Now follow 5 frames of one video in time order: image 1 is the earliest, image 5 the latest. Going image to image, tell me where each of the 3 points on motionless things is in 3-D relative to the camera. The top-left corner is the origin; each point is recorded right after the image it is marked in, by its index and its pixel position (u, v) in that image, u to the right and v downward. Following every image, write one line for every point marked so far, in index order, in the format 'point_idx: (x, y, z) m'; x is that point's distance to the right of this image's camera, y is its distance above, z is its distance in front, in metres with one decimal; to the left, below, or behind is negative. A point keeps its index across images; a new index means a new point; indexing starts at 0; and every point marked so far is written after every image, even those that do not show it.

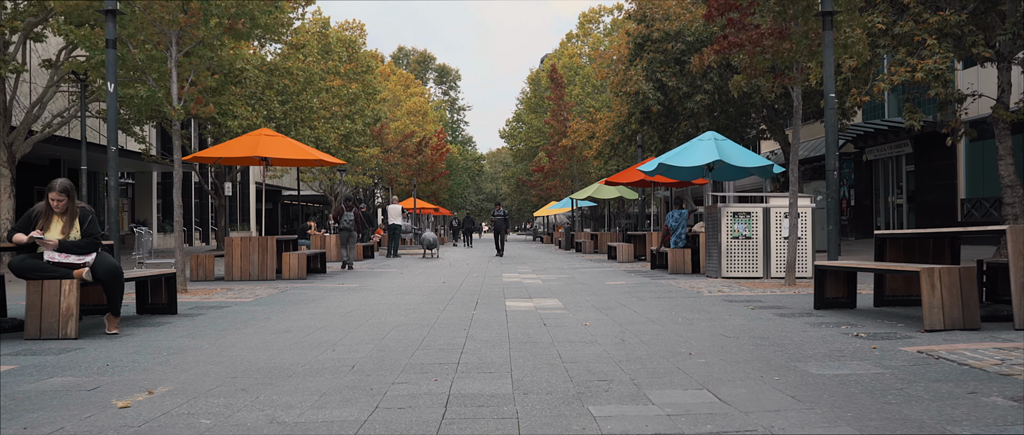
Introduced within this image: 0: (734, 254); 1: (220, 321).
0: (+3.9, -0.7, +14.1) m
1: (-3.2, -1.1, +8.6) m
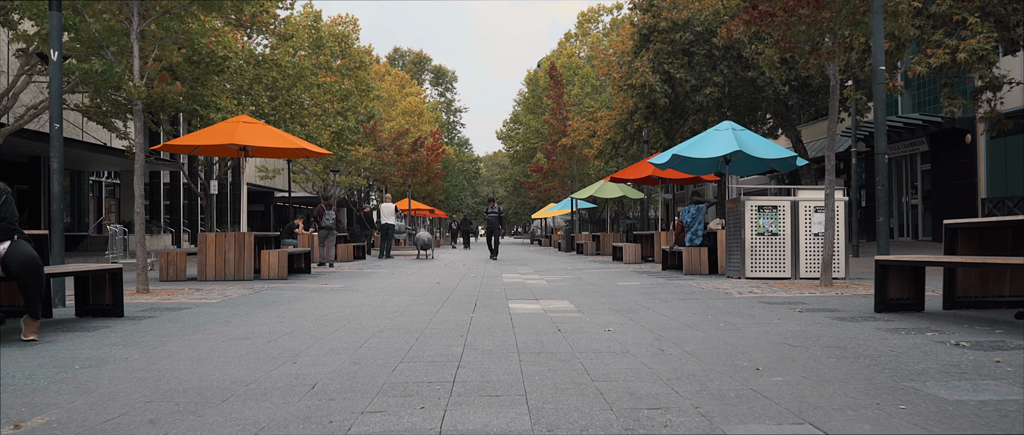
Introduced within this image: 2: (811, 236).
0: (+4.0, -0.6, +12.8) m
1: (-3.1, -1.0, +7.2) m
2: (+4.8, -0.3, +12.7) m
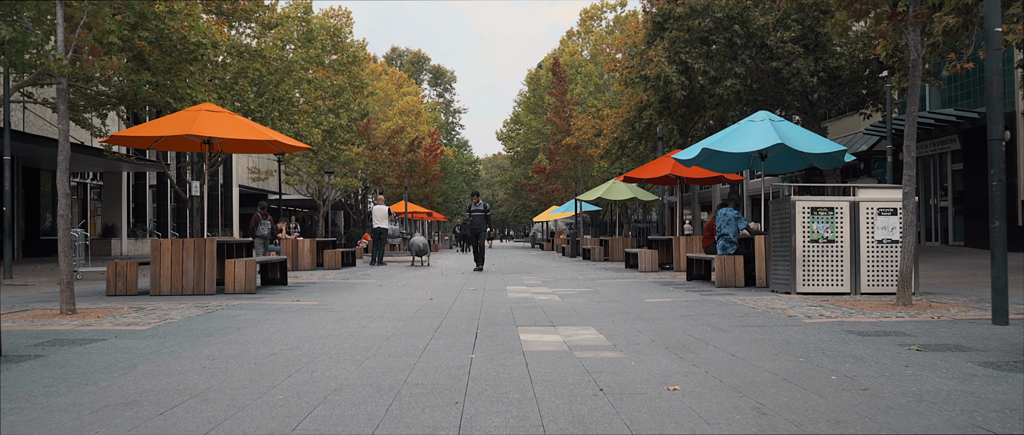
0: (+4.1, -0.6, +10.7) m
1: (-3.0, -1.0, +5.2) m
2: (+4.9, -0.4, +10.7) m
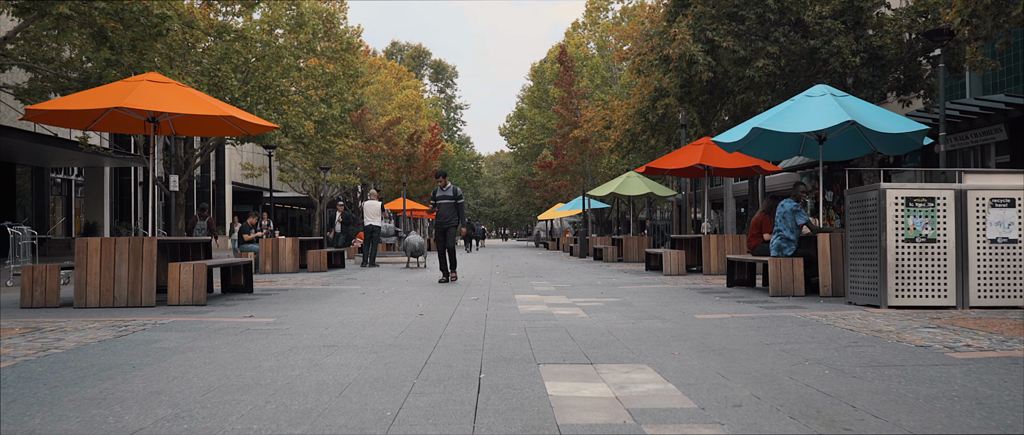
0: (+4.2, -0.5, +8.4) m
1: (-2.9, -0.9, +2.9) m
2: (+5.0, -0.3, +8.4) m
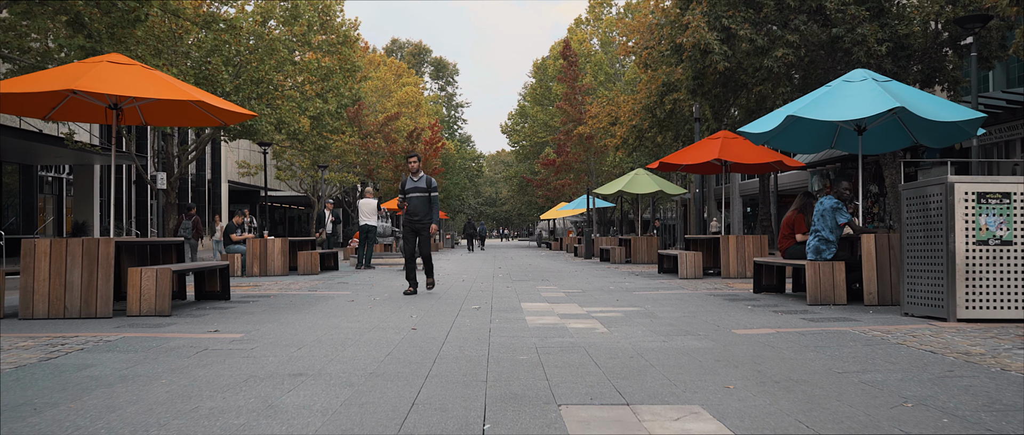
0: (+4.3, -0.5, +7.2) m
1: (-2.8, -0.9, +1.7) m
2: (+5.1, -0.3, +7.2) m
